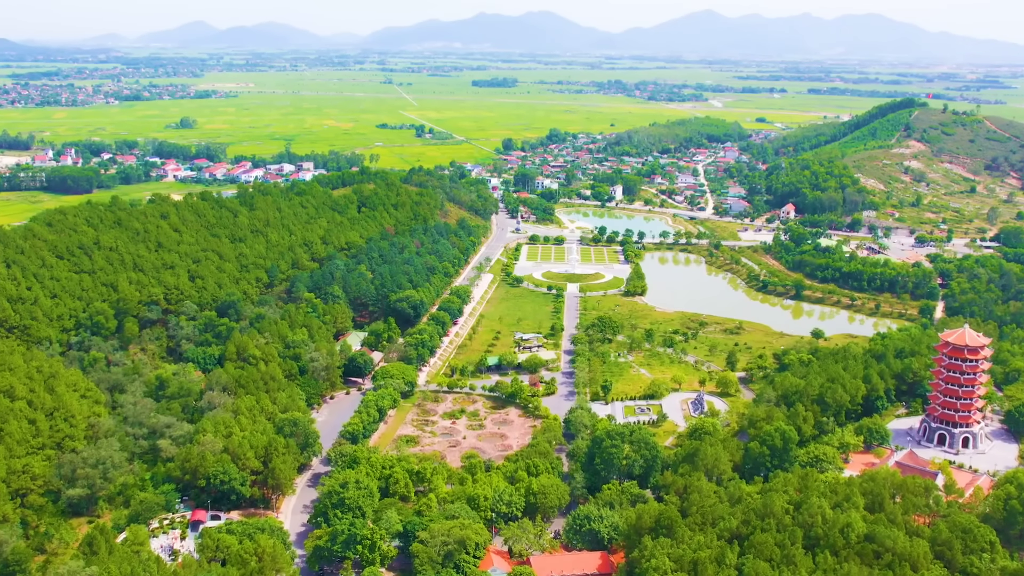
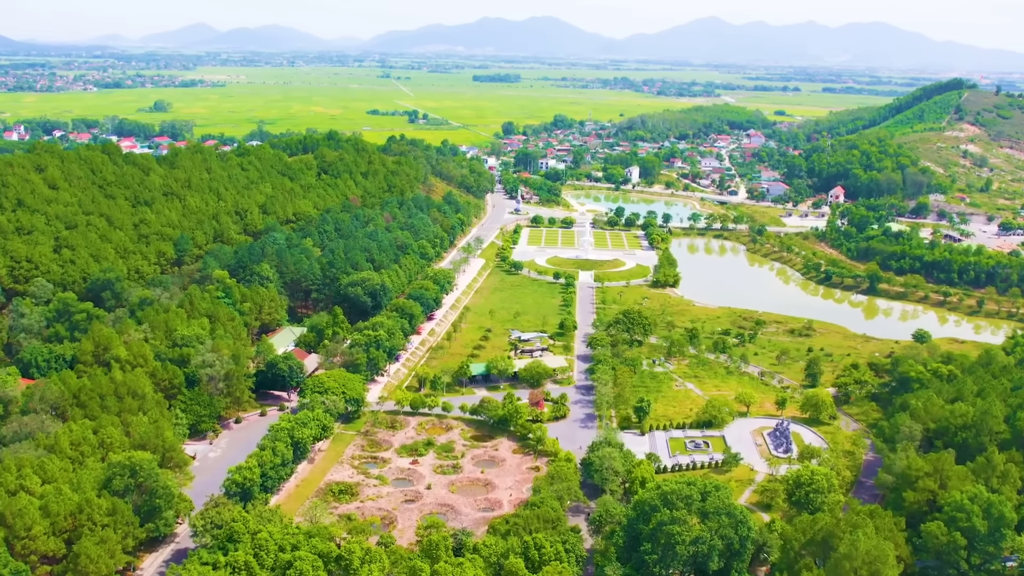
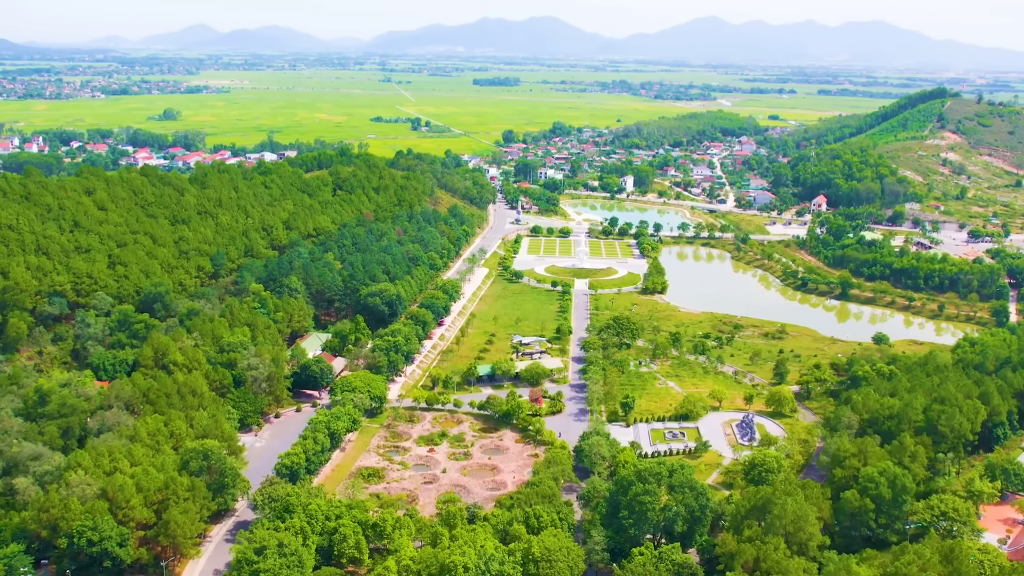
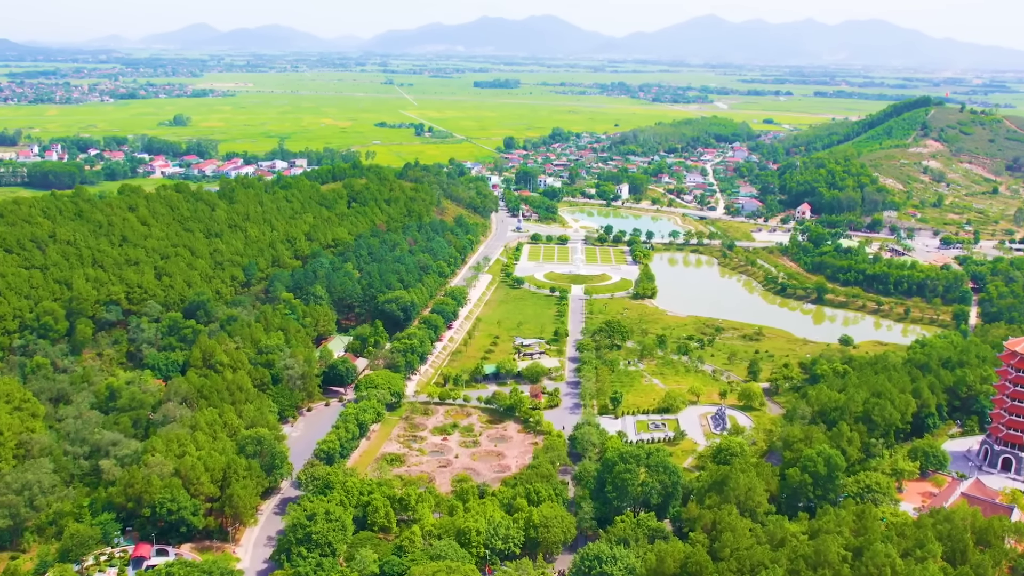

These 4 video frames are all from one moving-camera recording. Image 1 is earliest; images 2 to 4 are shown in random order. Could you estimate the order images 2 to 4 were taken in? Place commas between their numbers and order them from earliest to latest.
4, 3, 2
